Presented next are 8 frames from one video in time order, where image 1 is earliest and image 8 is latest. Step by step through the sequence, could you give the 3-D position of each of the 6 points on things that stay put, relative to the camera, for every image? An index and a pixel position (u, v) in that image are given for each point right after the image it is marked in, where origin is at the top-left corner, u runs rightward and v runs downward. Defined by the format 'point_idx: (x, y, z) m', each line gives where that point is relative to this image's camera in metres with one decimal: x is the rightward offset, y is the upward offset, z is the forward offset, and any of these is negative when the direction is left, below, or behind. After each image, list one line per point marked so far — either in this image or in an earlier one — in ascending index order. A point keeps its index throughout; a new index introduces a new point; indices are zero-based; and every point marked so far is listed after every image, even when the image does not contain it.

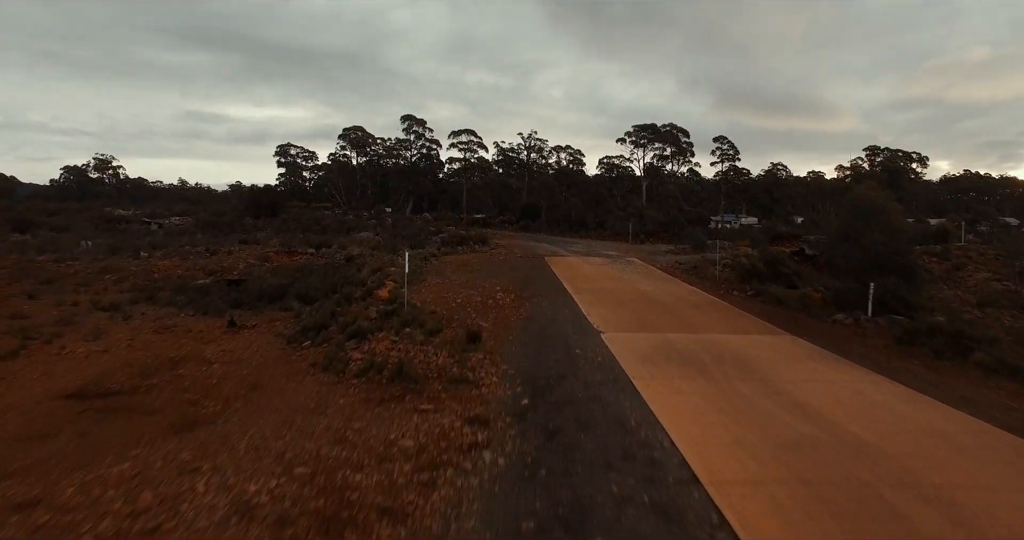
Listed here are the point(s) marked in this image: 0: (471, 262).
0: (-1.1, +0.2, +18.1) m
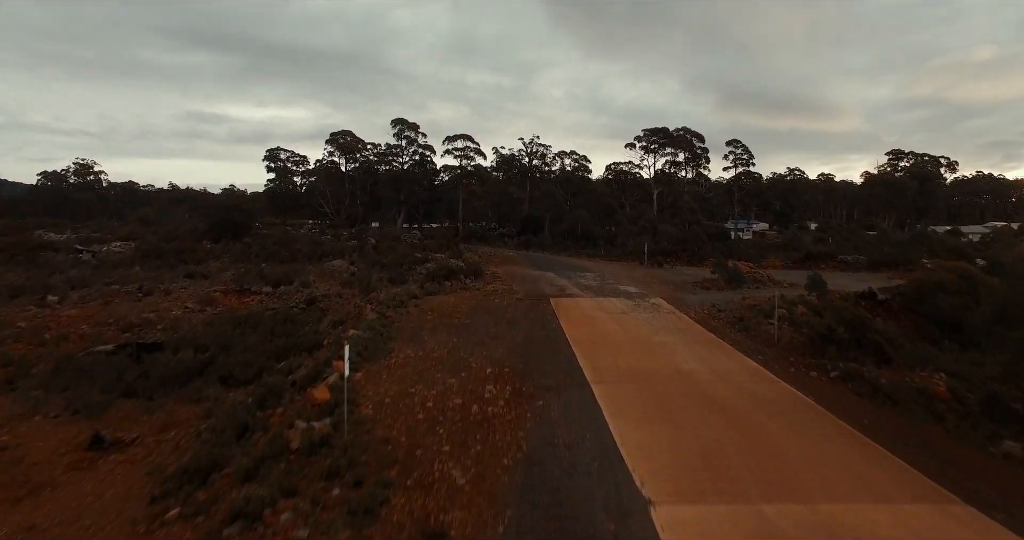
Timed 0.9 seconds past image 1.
0: (-1.2, -0.9, +14.6) m
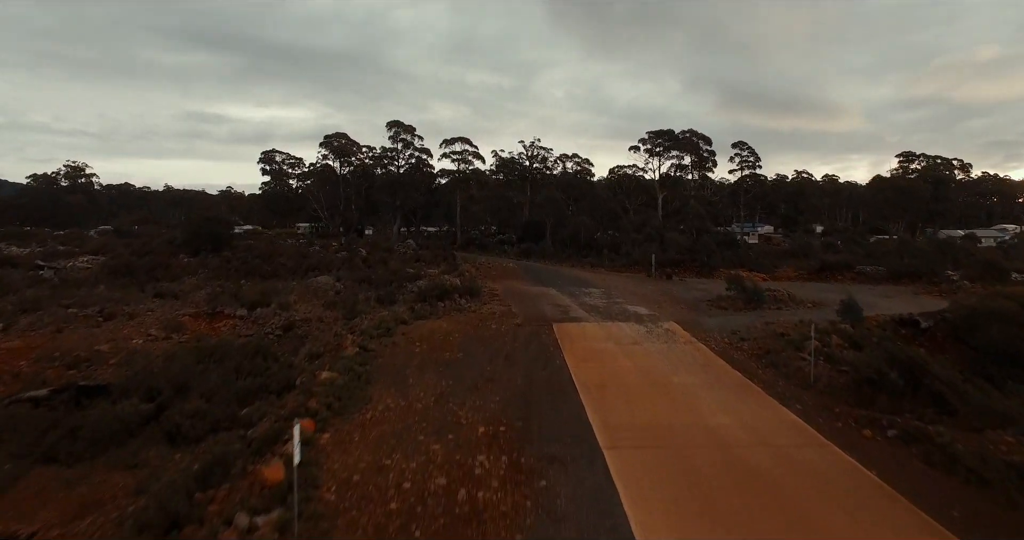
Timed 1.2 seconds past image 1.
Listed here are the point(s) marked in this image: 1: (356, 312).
0: (-1.2, -1.4, +13.0) m
1: (-3.8, -1.0, +15.6) m
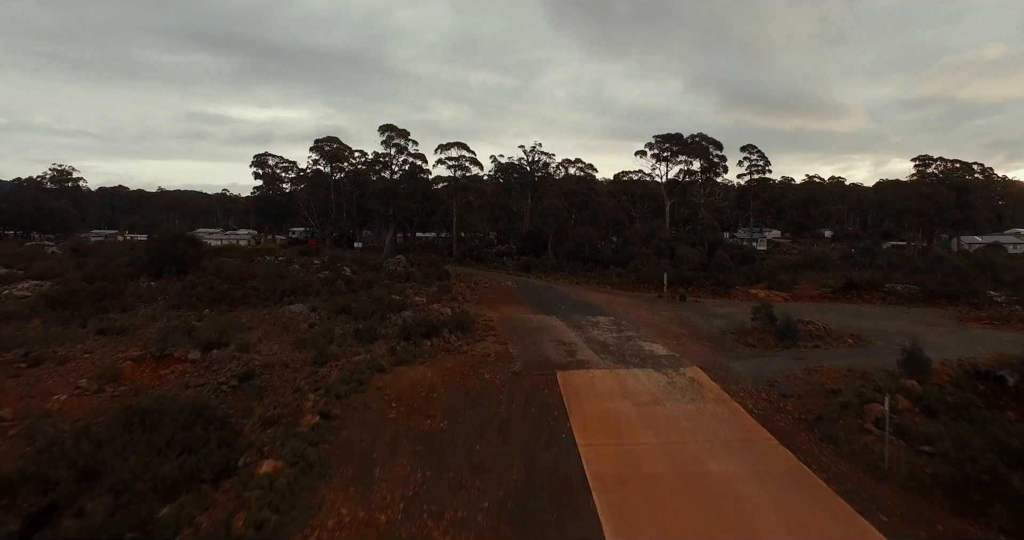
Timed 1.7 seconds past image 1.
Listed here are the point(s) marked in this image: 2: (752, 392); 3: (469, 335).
0: (-1.3, -2.2, +10.8) m
1: (-3.9, -1.7, +13.4) m
2: (+4.3, -2.2, +11.4) m
3: (-1.0, -1.5, +15.2) m
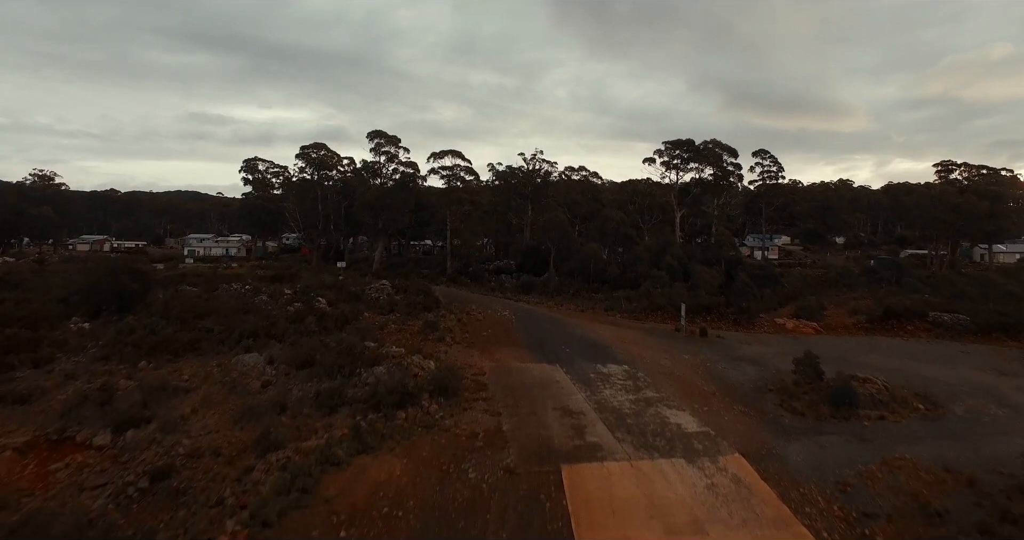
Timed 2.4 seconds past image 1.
0: (-1.4, -3.1, +8.0) m
1: (-4.0, -2.7, +10.7) m
2: (+4.1, -3.1, +8.6) m
3: (-1.1, -2.5, +12.4) m
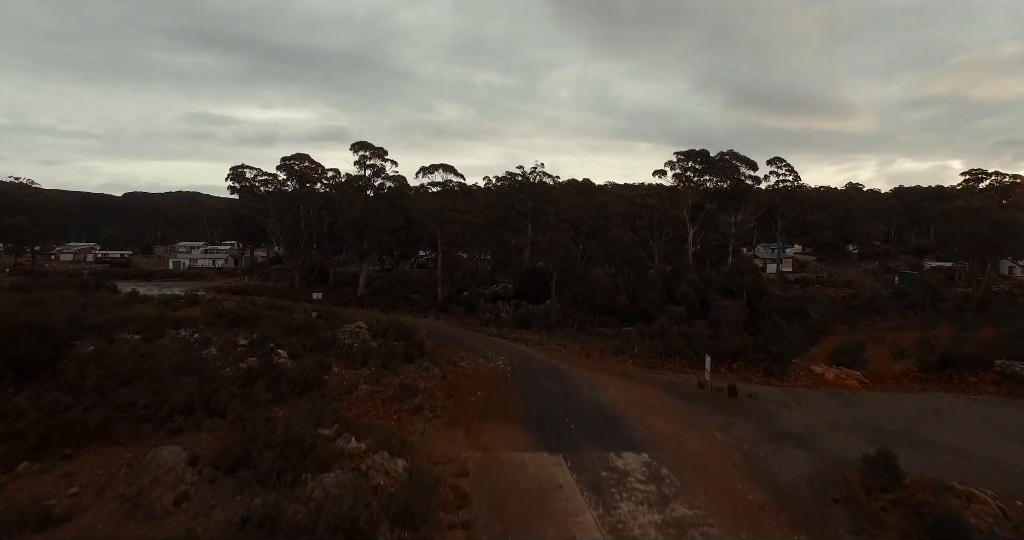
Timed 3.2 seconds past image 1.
0: (-1.6, -4.4, +4.9) m
1: (-4.2, -4.0, +7.5) m
2: (+4.0, -4.4, +5.5) m
3: (-1.3, -3.8, +9.2) m
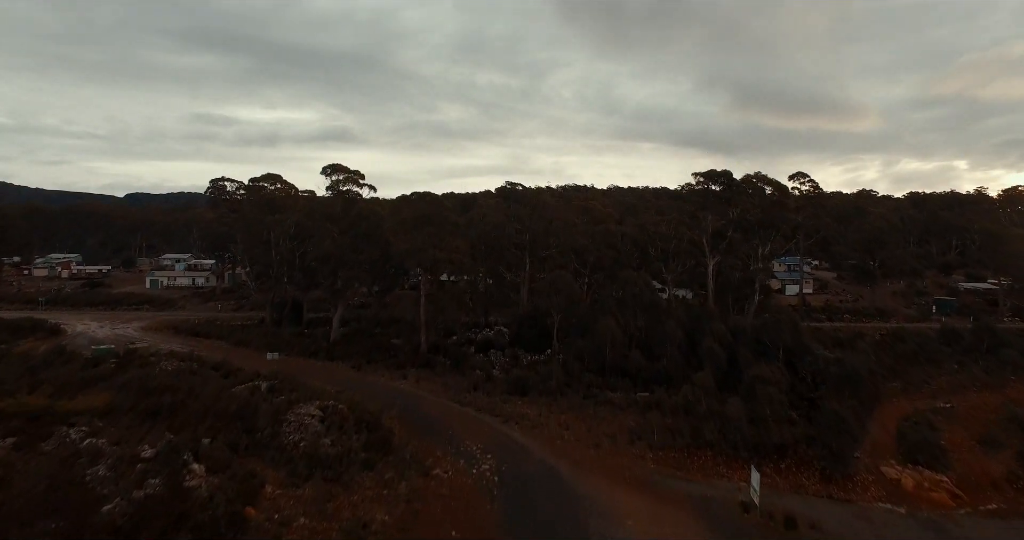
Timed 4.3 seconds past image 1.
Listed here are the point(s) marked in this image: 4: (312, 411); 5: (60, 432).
0: (-1.9, -6.3, +0.7) m
1: (-4.5, -5.8, +3.3) m
2: (+3.6, -6.2, +1.2) m
3: (-1.6, -5.6, +5.0) m
4: (-5.2, -3.7, +16.8) m
5: (-10.0, -3.6, +14.3) m
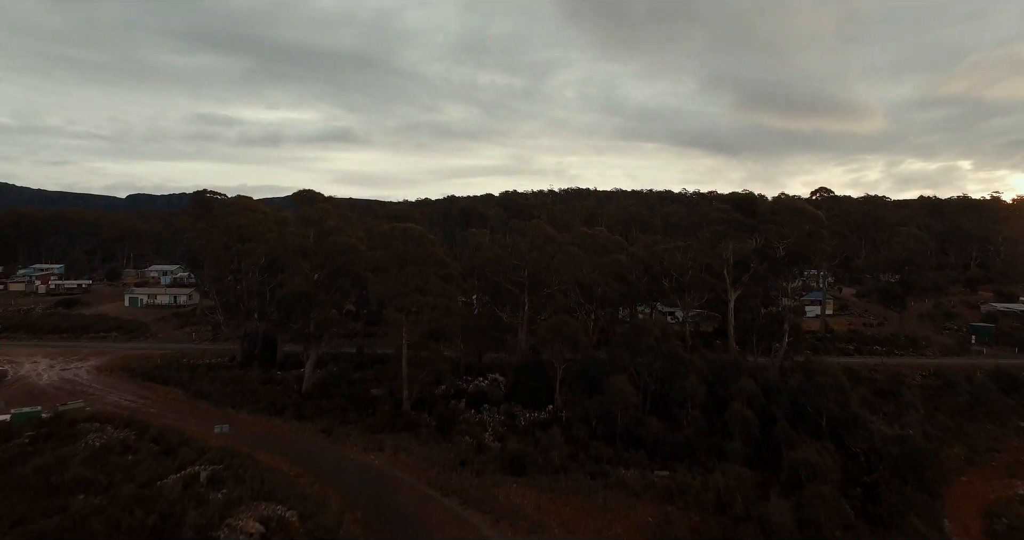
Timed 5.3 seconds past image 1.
0: (-2.1, -7.8, -2.8) m
1: (-4.7, -7.4, -0.2) m
2: (+3.4, -7.8, -2.3) m
3: (-1.8, -7.2, +1.5) m
4: (-5.4, -5.3, +13.3) m
5: (-10.1, -5.2, +10.8) m
